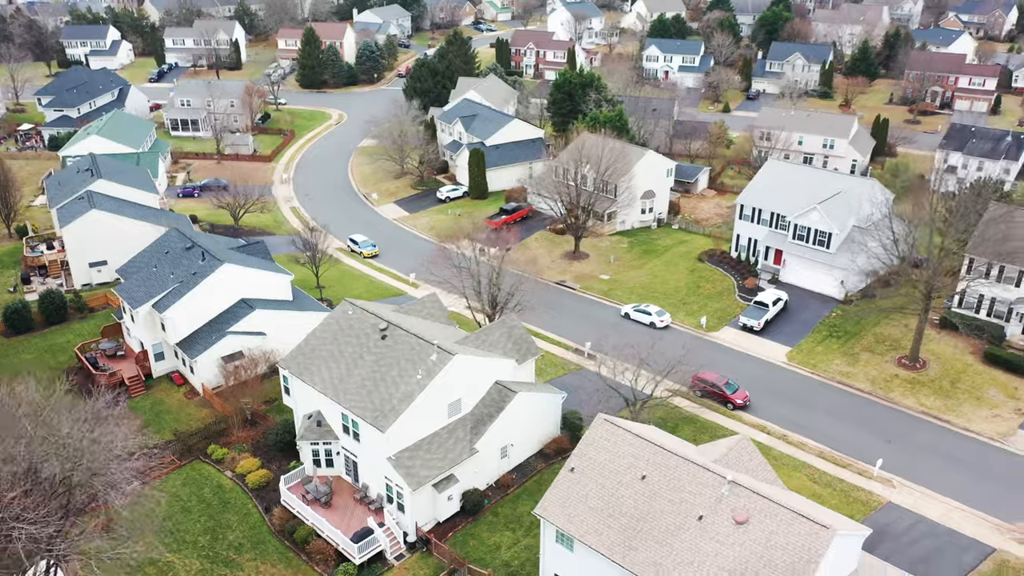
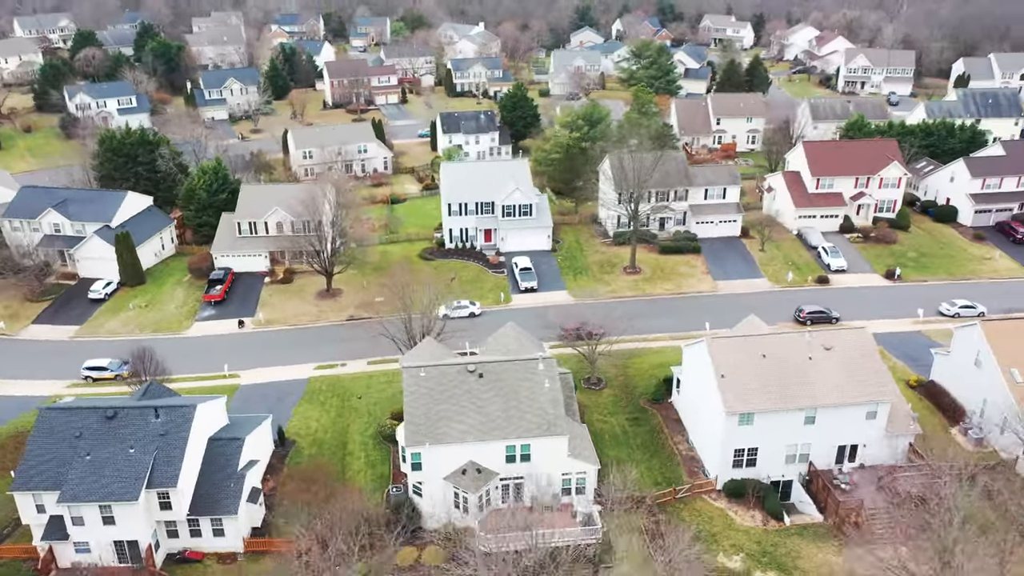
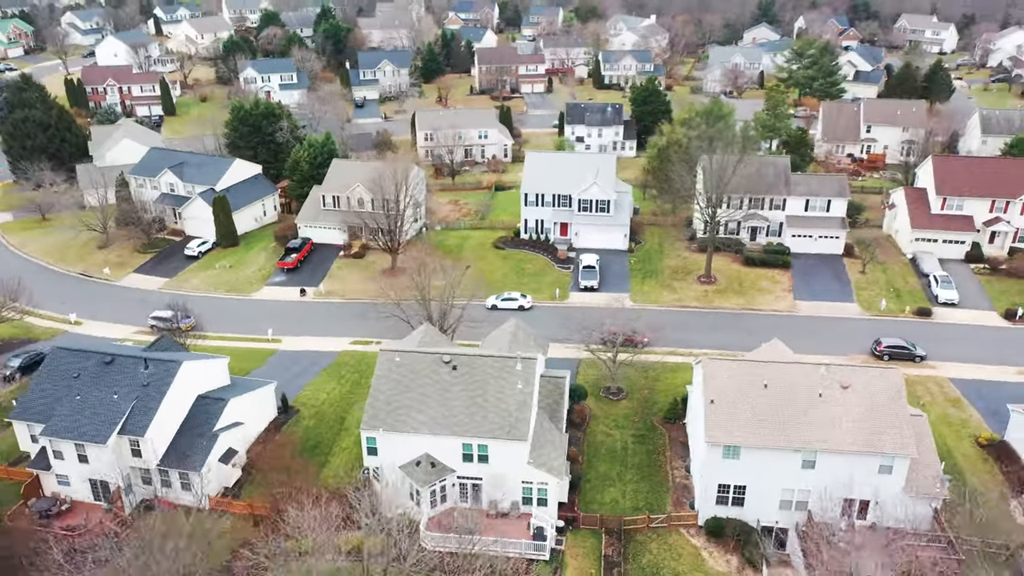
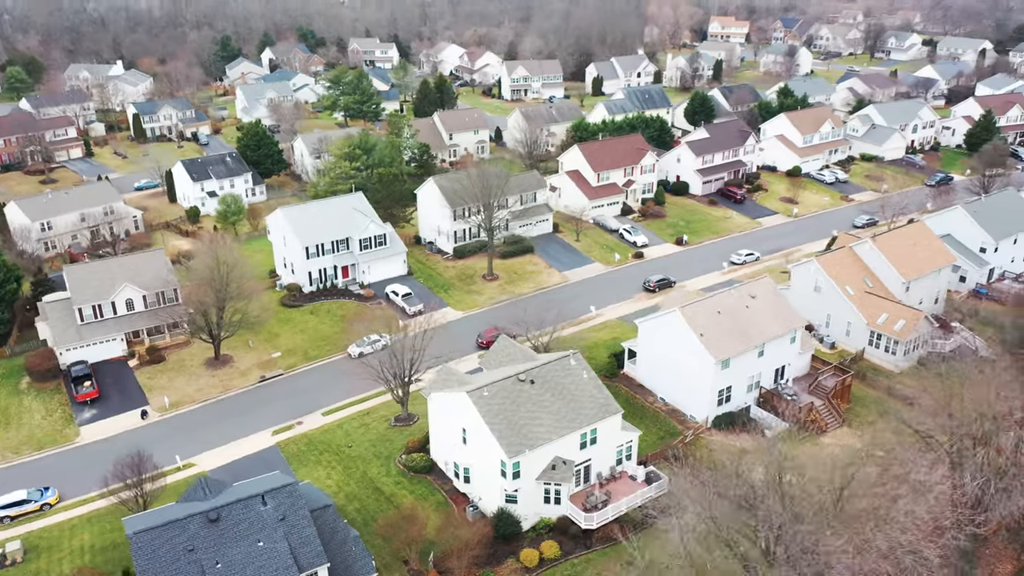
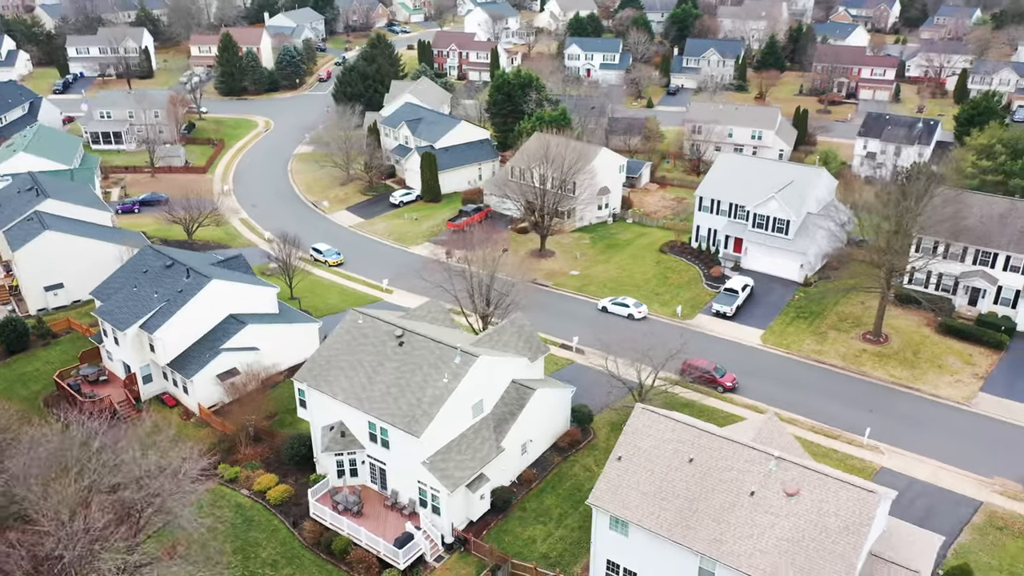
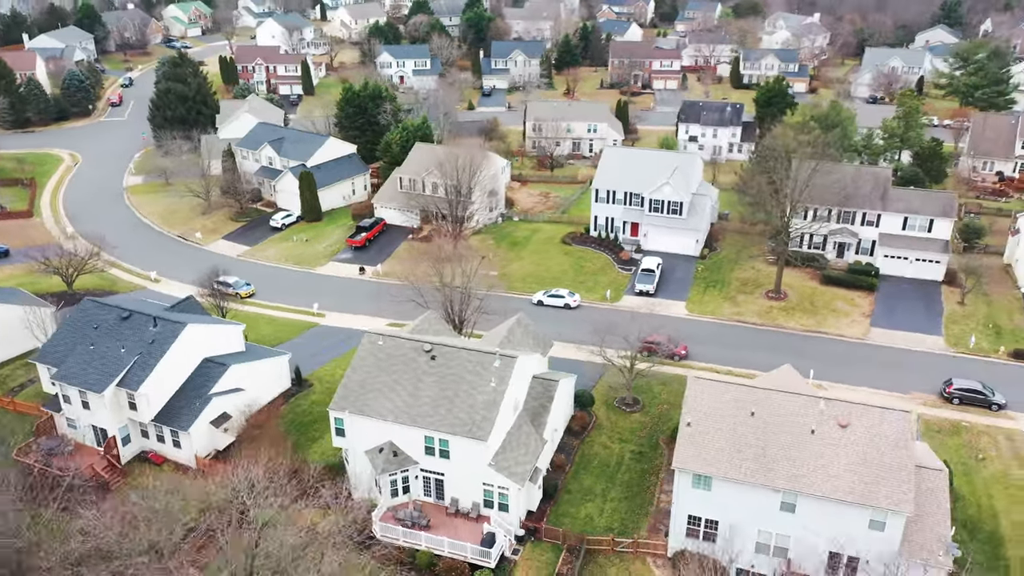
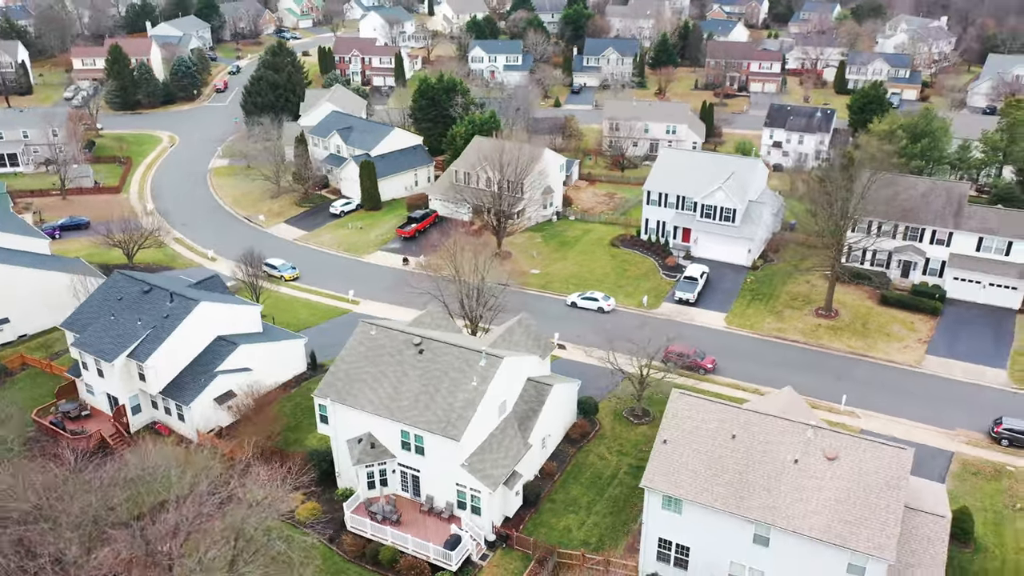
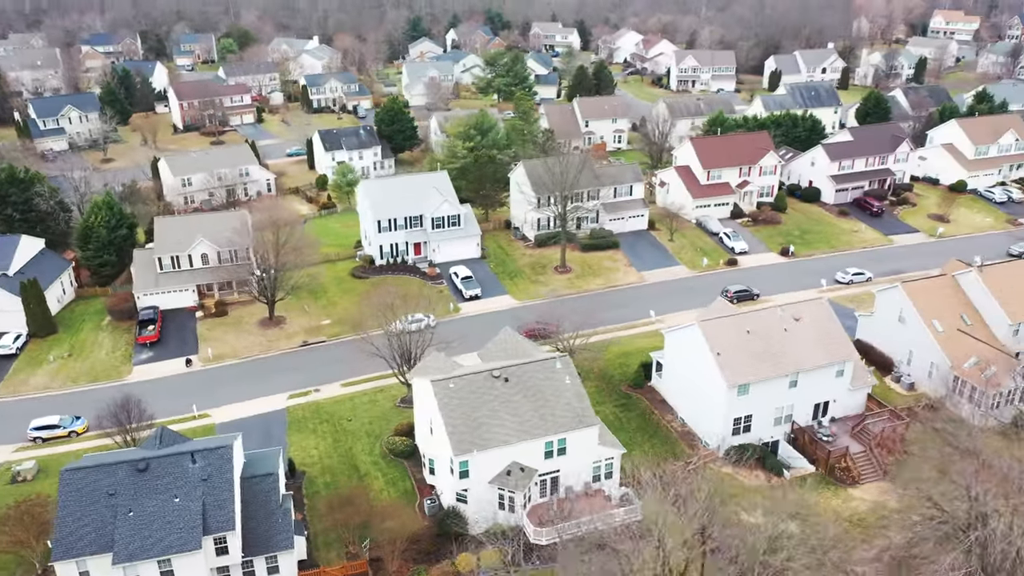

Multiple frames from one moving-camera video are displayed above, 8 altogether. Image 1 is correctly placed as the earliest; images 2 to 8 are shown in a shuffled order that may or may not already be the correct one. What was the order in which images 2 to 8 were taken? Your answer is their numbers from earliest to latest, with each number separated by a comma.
5, 7, 6, 3, 2, 8, 4
